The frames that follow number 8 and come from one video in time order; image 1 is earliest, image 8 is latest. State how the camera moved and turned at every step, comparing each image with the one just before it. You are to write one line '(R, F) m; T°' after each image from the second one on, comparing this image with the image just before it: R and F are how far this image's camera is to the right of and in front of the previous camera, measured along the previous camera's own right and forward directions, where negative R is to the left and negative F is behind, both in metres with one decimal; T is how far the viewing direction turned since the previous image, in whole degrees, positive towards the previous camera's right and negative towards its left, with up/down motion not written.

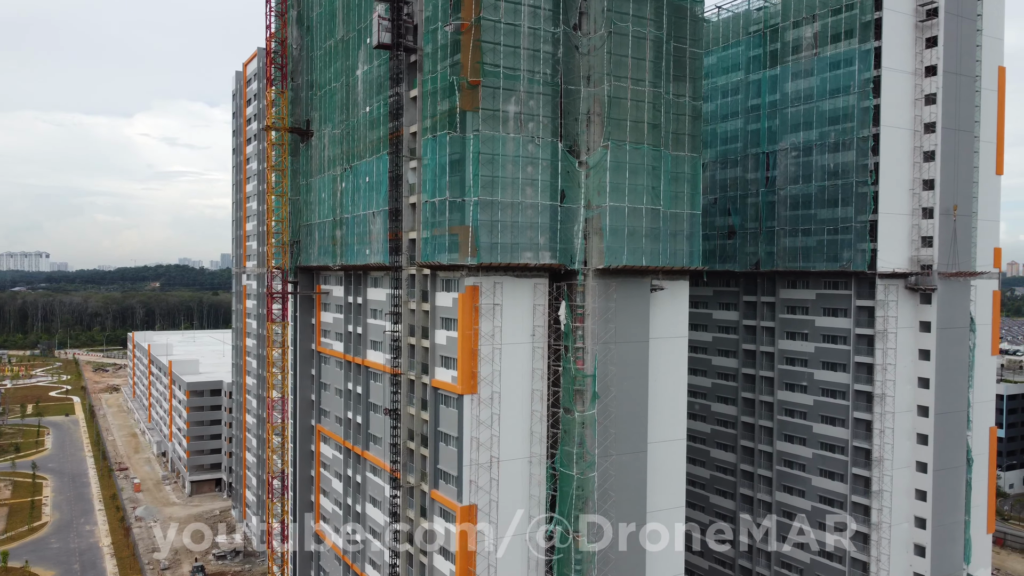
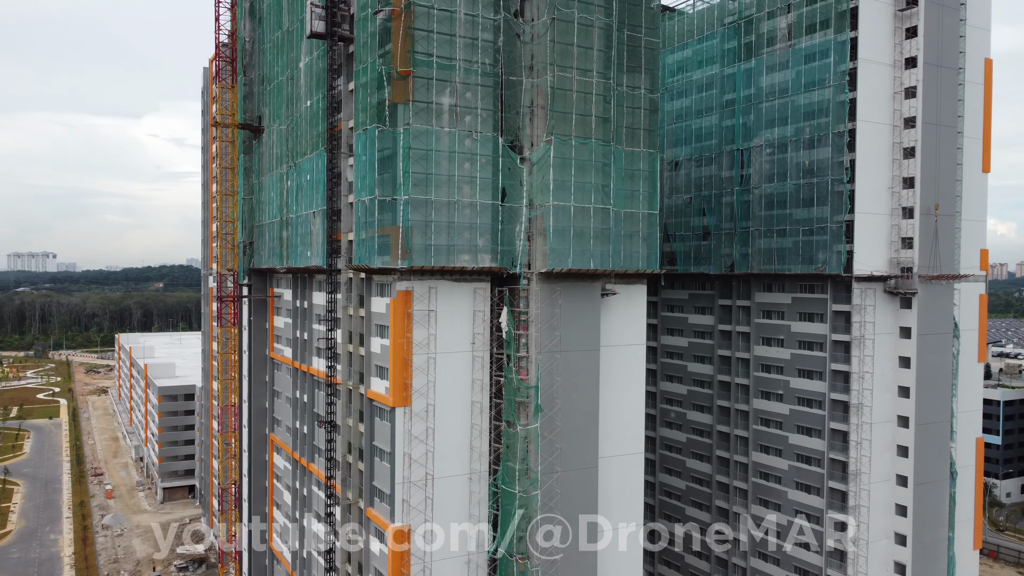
(+2.6, +2.3) m; 0°
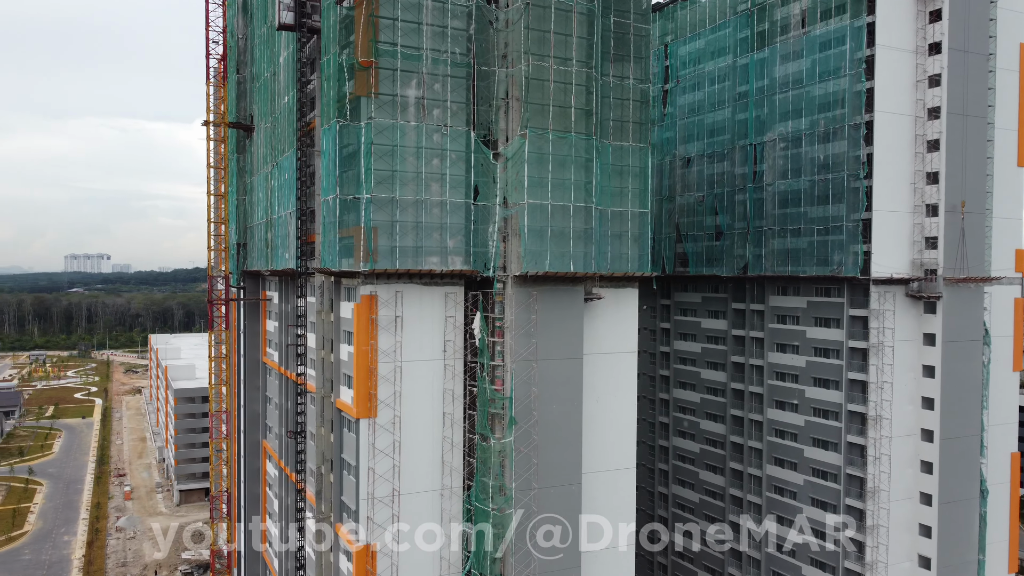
(+2.3, +2.0) m; -3°
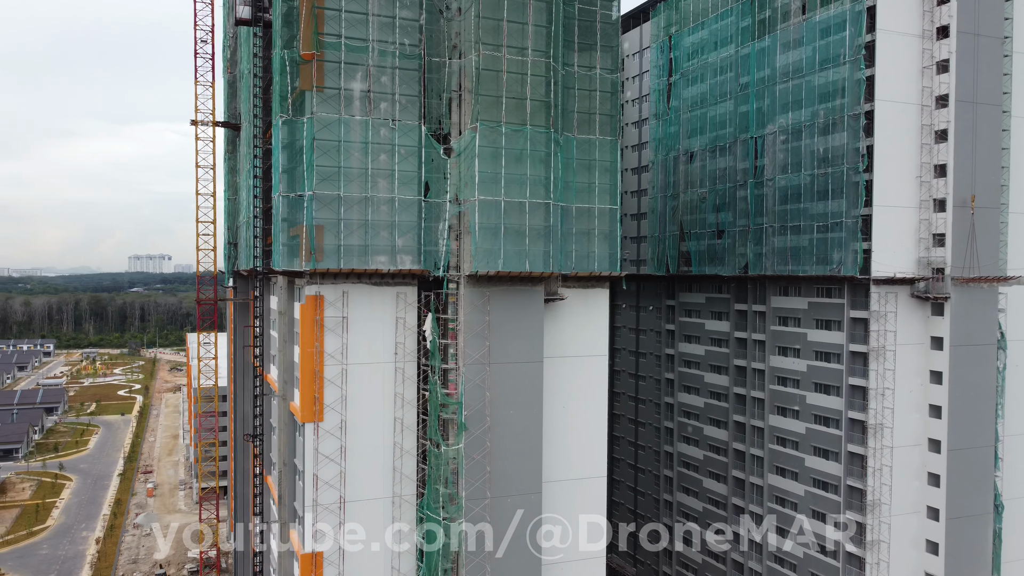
(+3.3, +1.2) m; -3°
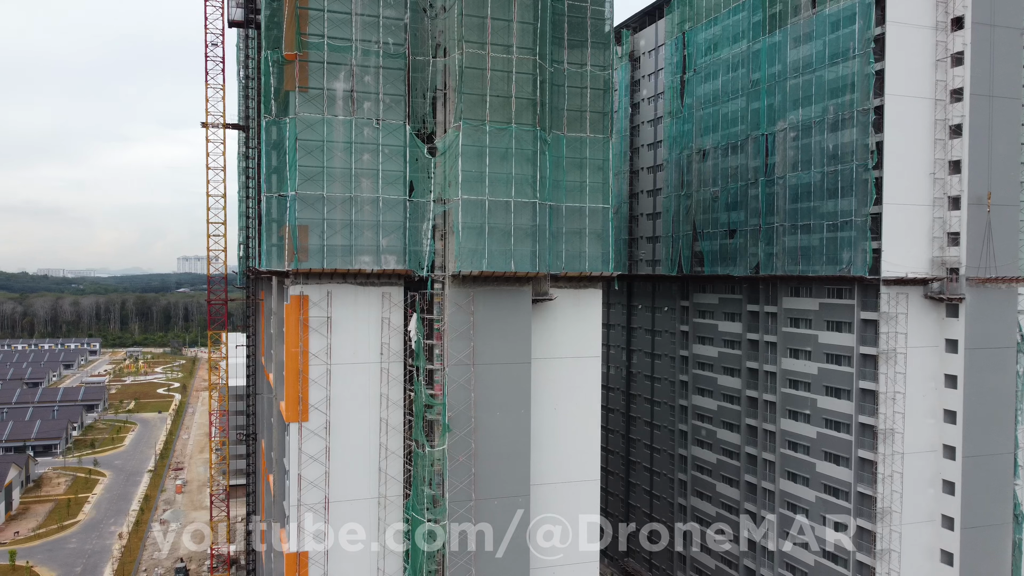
(+1.8, +0.2) m; -3°
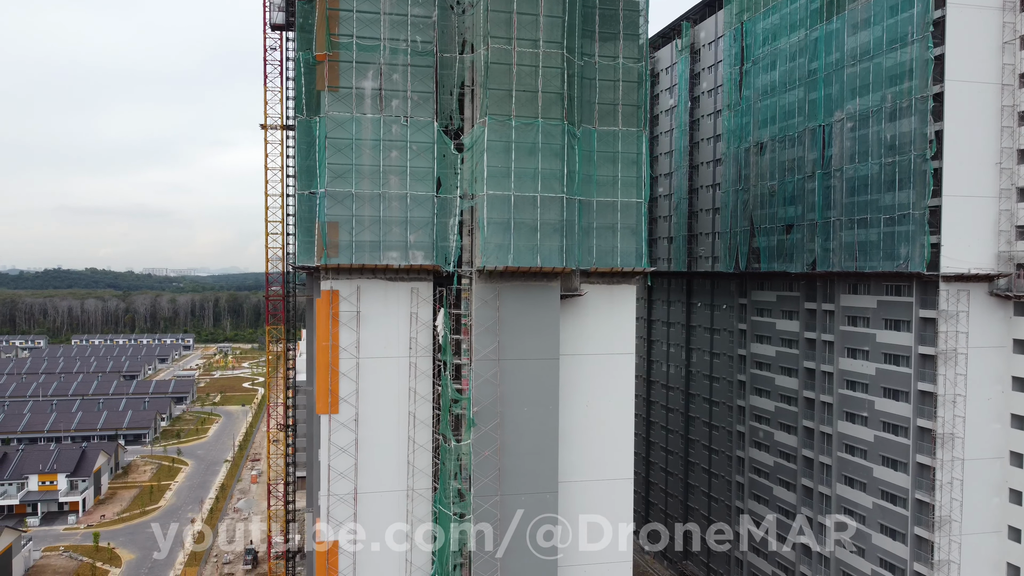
(+1.6, -0.1) m; -6°
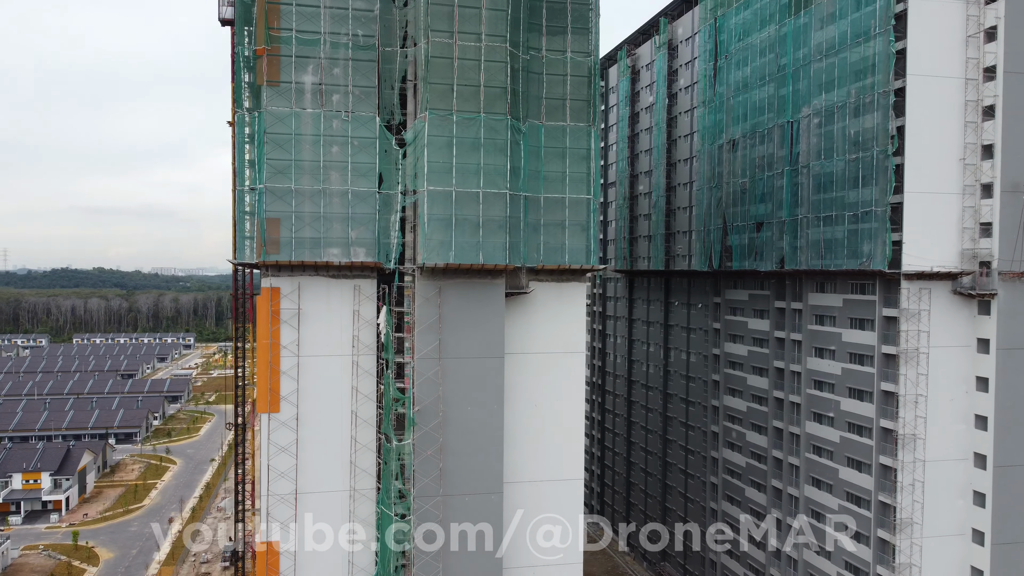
(+2.3, +0.4) m; 0°
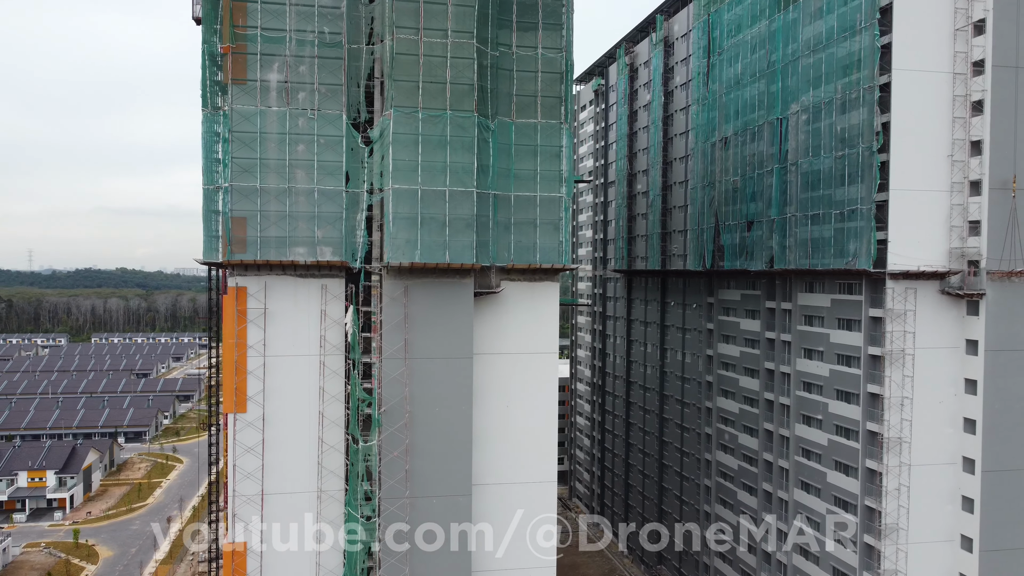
(+1.8, +0.4) m; -1°
